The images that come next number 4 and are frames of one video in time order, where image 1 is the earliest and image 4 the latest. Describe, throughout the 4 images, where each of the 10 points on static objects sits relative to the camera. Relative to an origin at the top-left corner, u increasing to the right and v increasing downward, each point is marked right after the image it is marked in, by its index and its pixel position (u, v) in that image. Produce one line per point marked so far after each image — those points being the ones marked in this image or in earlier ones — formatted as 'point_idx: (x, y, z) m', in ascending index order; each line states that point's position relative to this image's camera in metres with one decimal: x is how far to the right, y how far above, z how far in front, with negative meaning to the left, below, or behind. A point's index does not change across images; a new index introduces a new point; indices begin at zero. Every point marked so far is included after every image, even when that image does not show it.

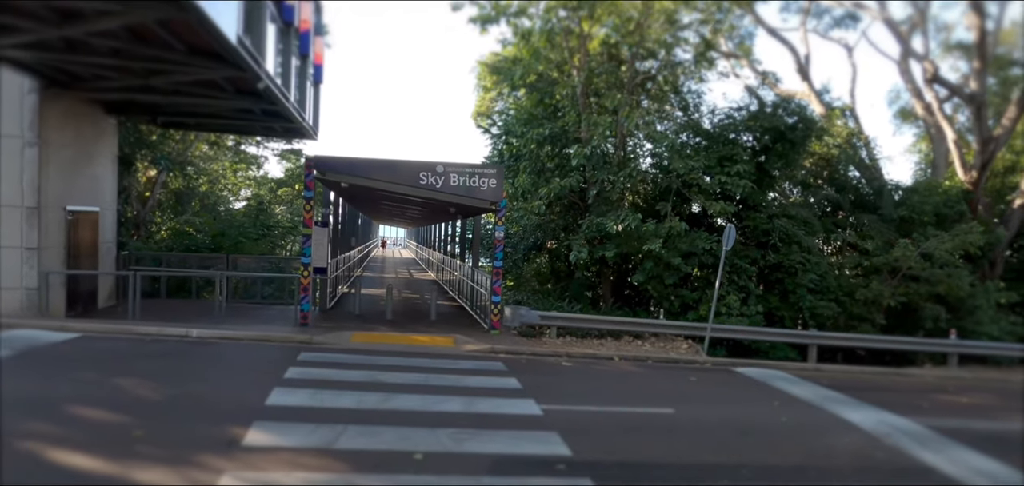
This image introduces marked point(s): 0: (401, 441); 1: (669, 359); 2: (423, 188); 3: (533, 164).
0: (-1.5, -2.7, +7.6) m
1: (+4.0, -3.0, +14.0) m
2: (-2.2, +1.5, +13.8) m
3: (+0.7, +2.7, +18.2) m
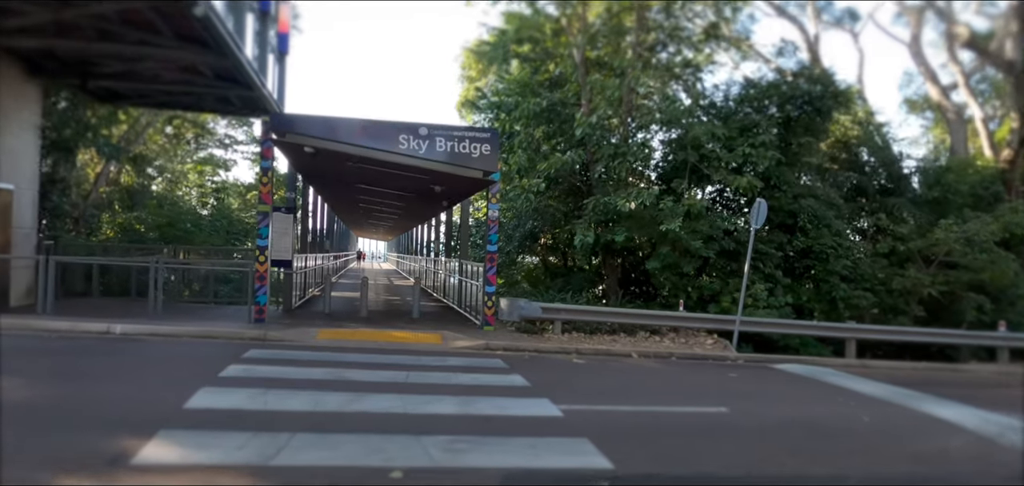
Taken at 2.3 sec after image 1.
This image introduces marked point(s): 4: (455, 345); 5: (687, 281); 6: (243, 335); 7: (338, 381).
0: (-1.4, -2.0, +5.3) m
1: (+3.9, -2.5, +11.9) m
2: (-2.3, +1.9, +11.6) m
3: (+0.5, +3.0, +16.2) m
4: (-1.1, -2.1, +11.1) m
5: (+4.7, -1.0, +14.9) m
6: (-5.1, -1.7, +10.3) m
7: (-2.4, -1.9, +7.7) m
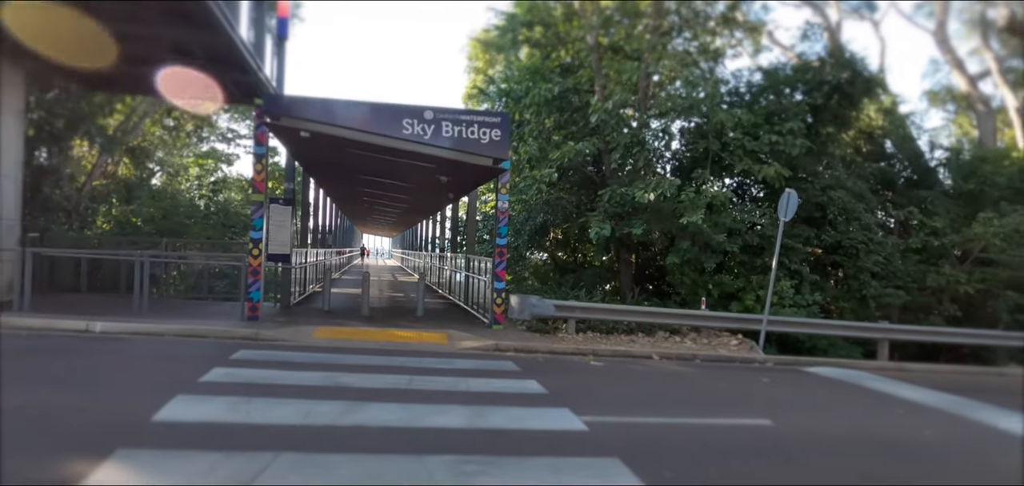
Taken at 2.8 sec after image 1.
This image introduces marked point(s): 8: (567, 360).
0: (-1.2, -1.9, +4.5) m
1: (+4.2, -2.3, +11.1) m
2: (-2.1, +2.1, +10.8) m
3: (+0.8, +3.2, +15.4) m
4: (-0.9, -1.9, +10.3) m
5: (+5.0, -0.9, +14.0) m
6: (-4.9, -1.6, +9.6) m
7: (-2.2, -1.8, +6.9) m
8: (+1.0, -2.1, +9.8) m
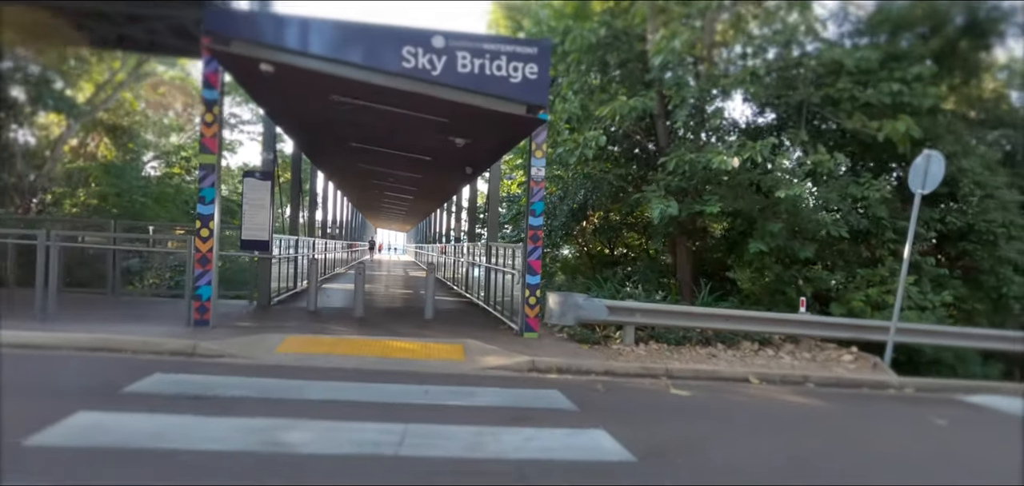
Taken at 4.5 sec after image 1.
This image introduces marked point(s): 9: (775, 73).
0: (-0.8, -1.7, +1.6) m
1: (+4.7, -2.0, +8.0) m
2: (-1.5, +2.4, +8.0) m
3: (+1.5, +3.5, +12.4) m
4: (-0.4, -1.6, +7.4) m
5: (+5.7, -0.6, +11.0) m
6: (-4.3, -1.3, +6.8) m
7: (-1.8, -1.5, +4.0) m
8: (+1.5, -1.8, +6.9) m
9: (+5.0, +3.4, +10.8) m
